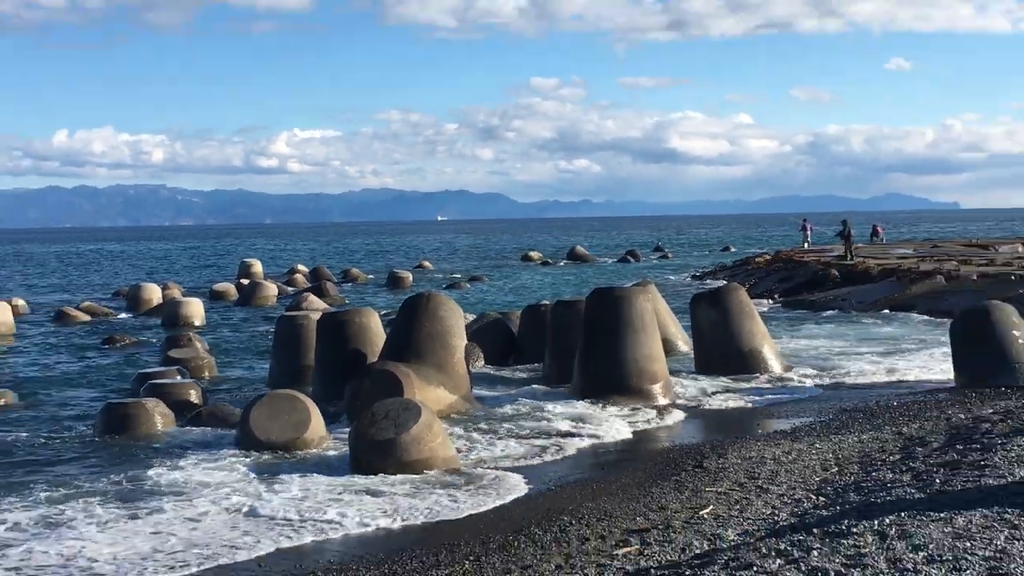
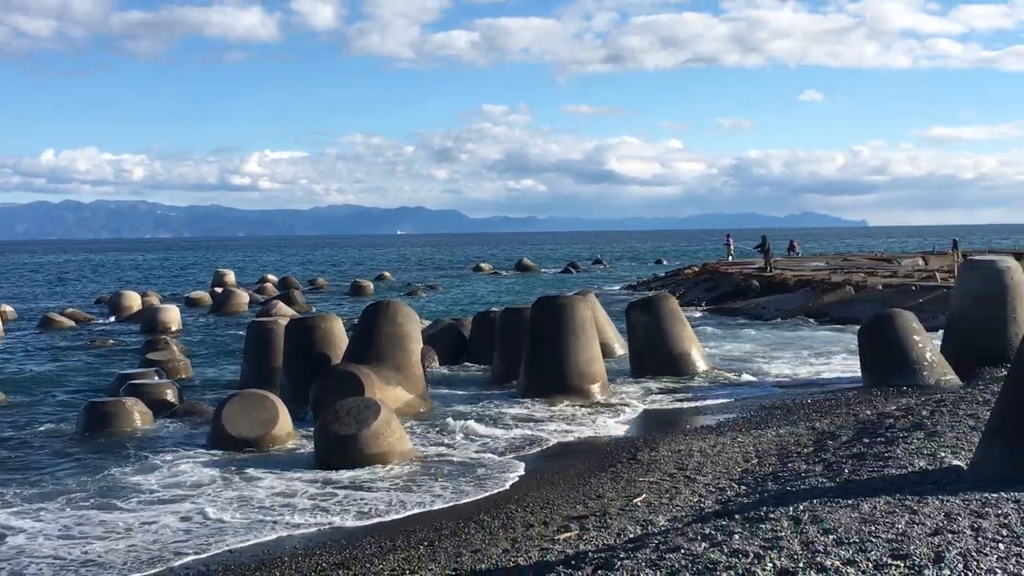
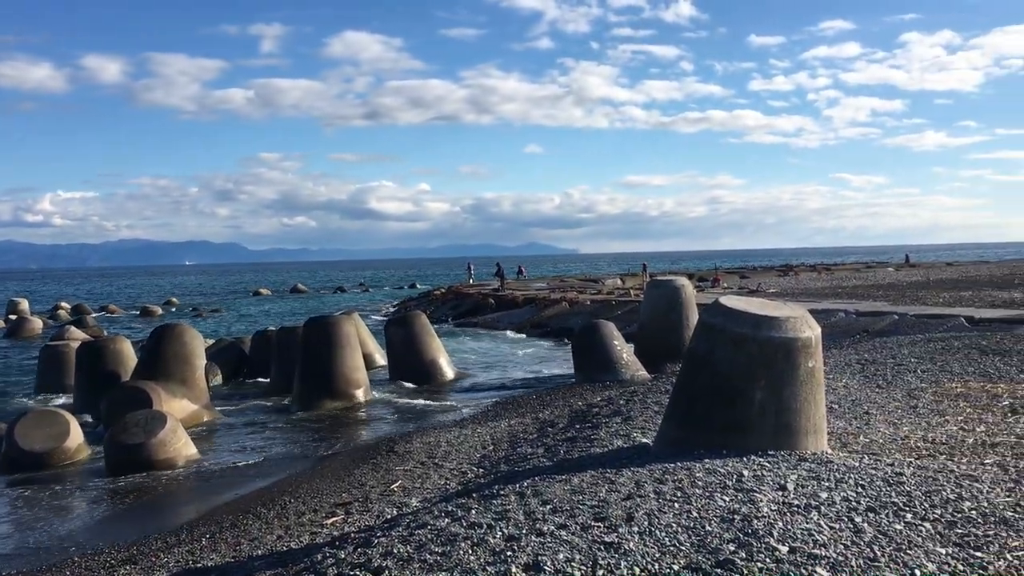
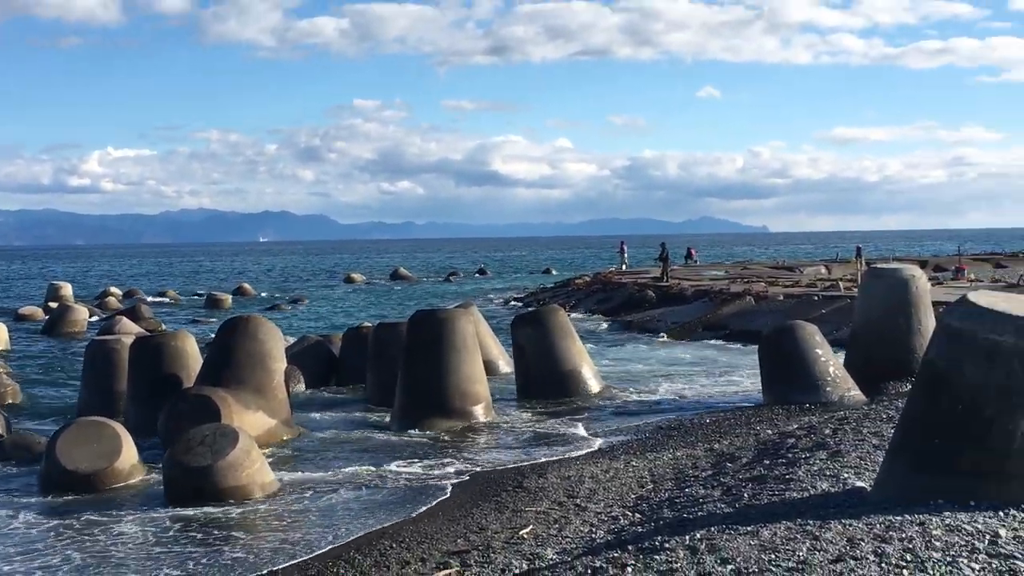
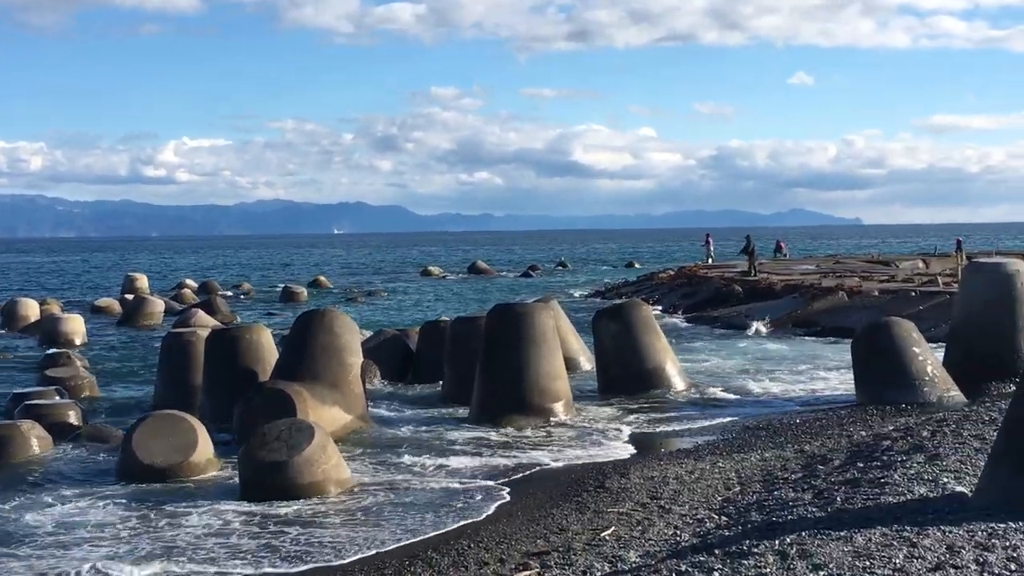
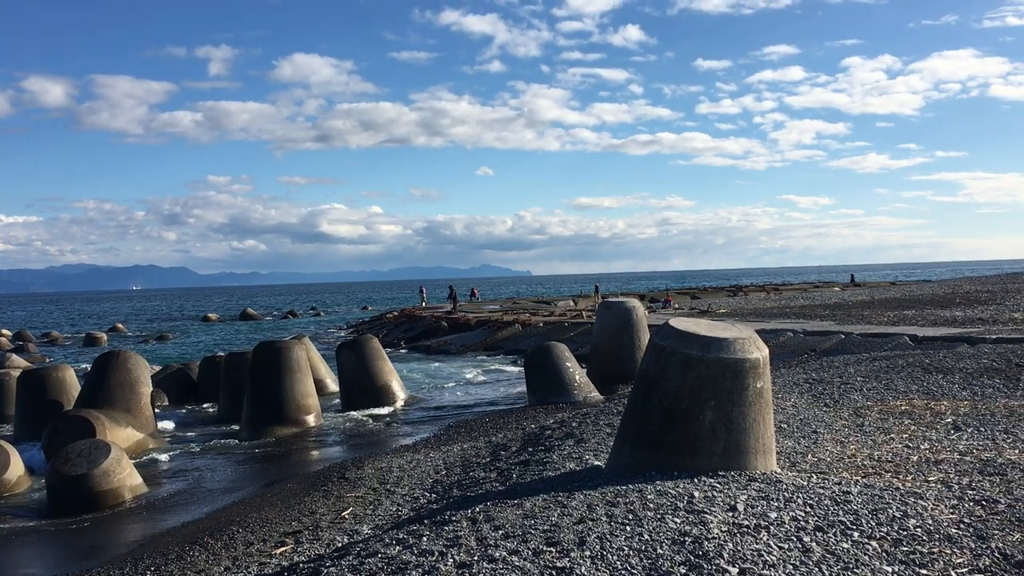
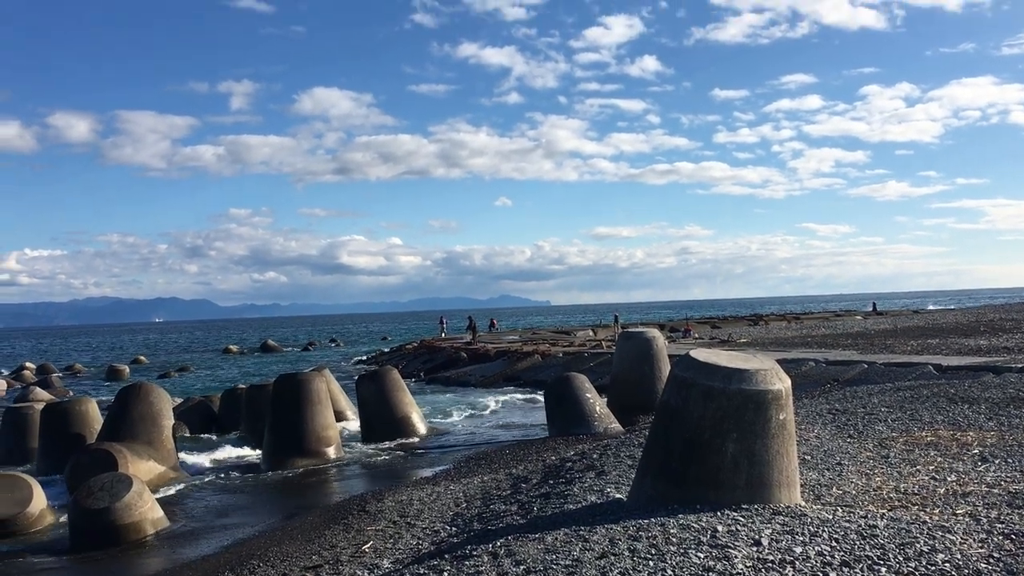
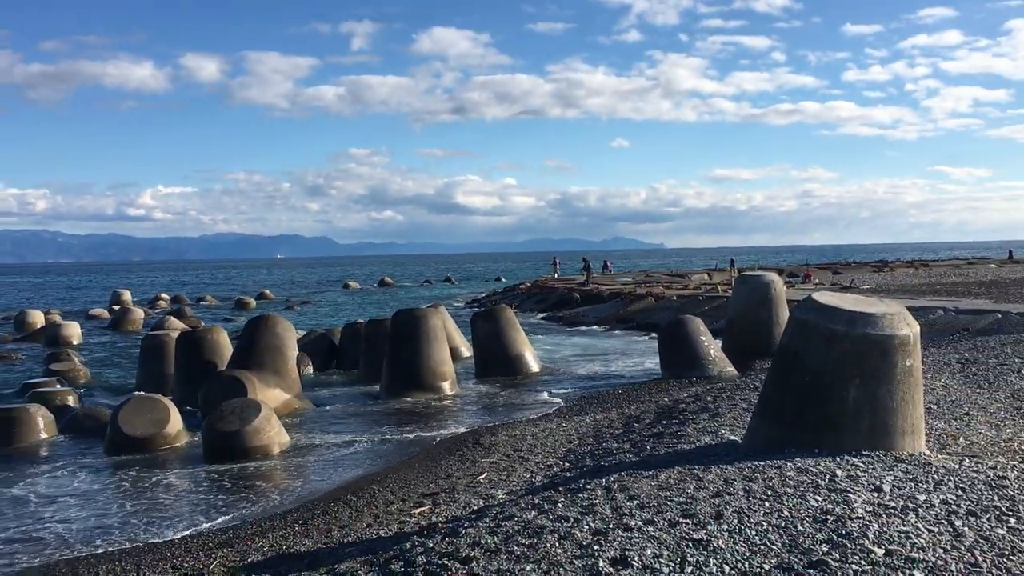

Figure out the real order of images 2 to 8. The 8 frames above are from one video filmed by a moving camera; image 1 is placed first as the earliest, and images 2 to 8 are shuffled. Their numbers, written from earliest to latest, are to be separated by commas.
2, 5, 4, 8, 3, 6, 7
